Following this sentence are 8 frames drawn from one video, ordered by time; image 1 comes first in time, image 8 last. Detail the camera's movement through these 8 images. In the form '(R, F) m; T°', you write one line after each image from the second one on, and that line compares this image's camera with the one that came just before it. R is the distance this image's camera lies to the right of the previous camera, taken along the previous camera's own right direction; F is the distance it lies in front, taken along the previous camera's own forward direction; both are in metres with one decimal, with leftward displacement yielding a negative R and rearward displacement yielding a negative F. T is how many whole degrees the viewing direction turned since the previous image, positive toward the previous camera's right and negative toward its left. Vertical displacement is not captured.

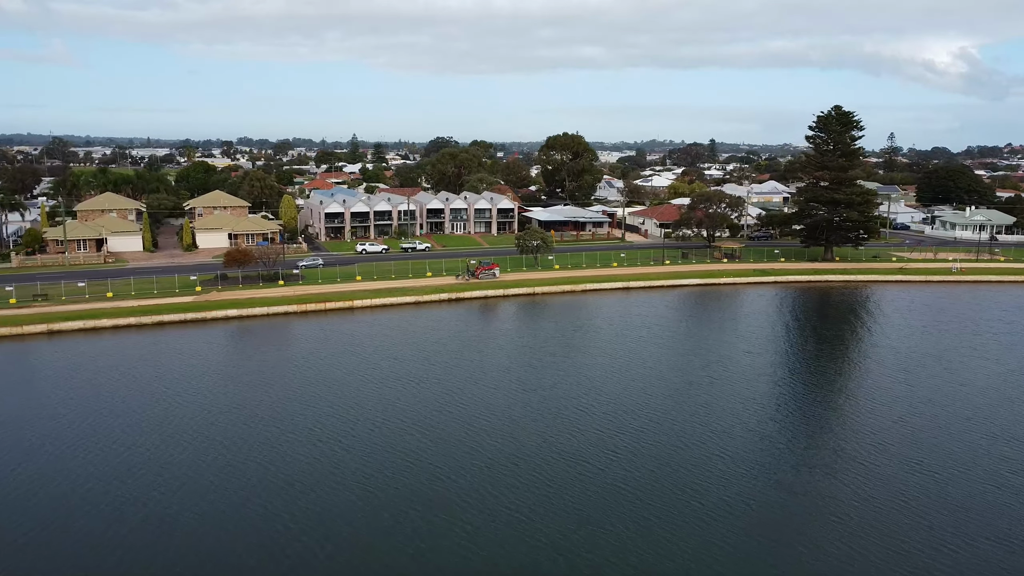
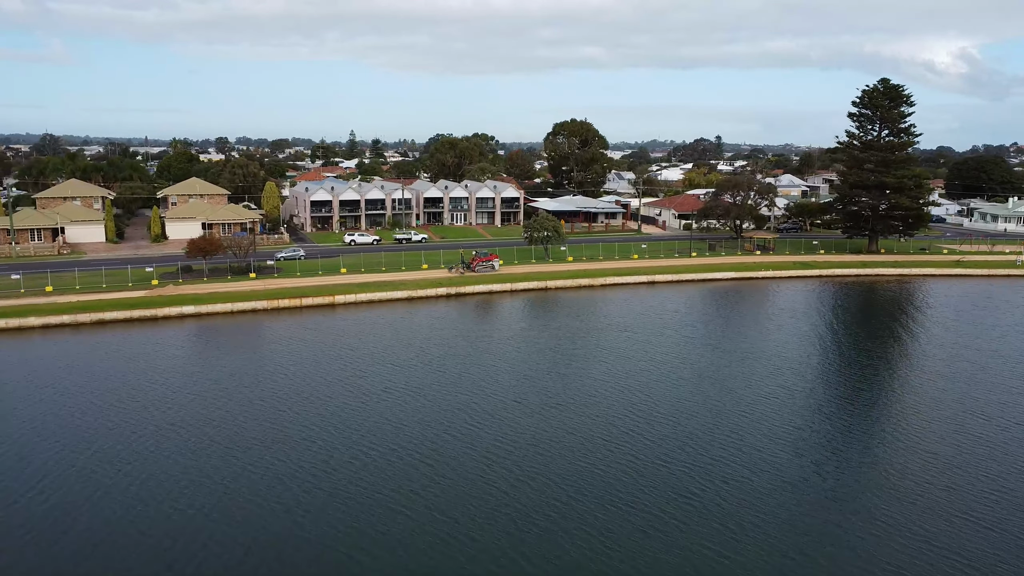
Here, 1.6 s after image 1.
(-0.7, +9.3) m; 0°
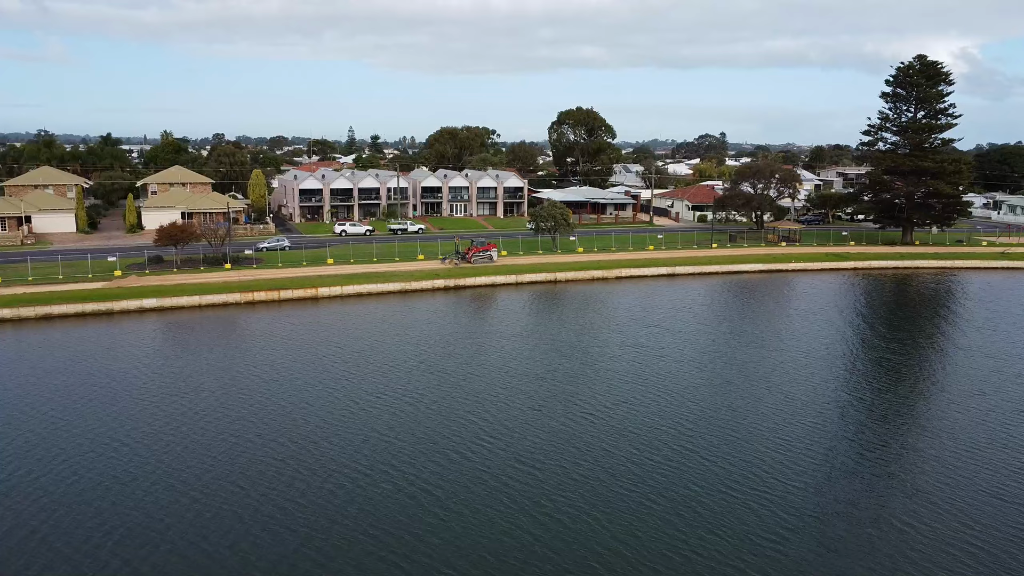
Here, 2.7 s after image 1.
(-0.4, +6.0) m; 0°
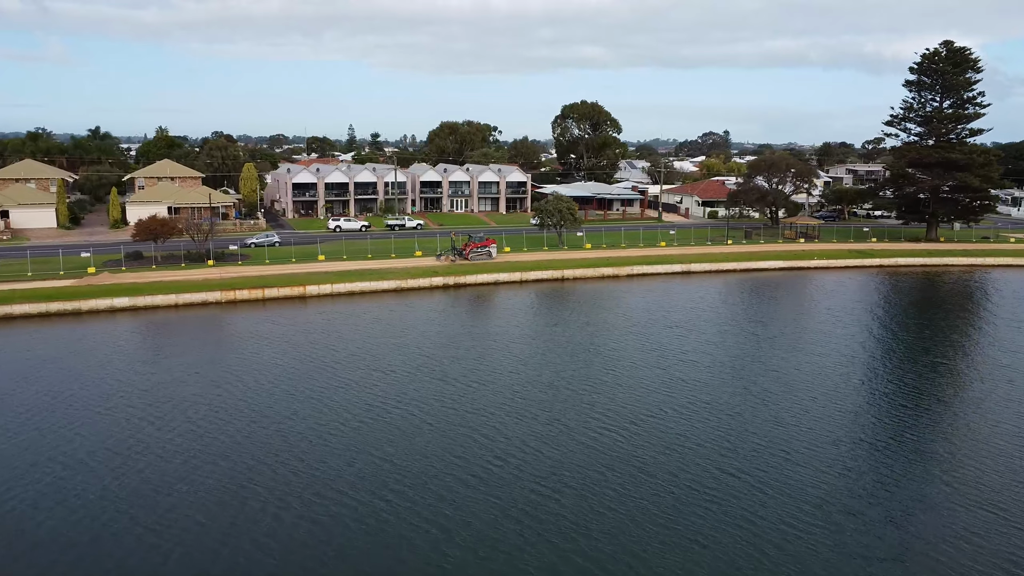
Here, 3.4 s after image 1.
(-0.3, +3.7) m; 0°
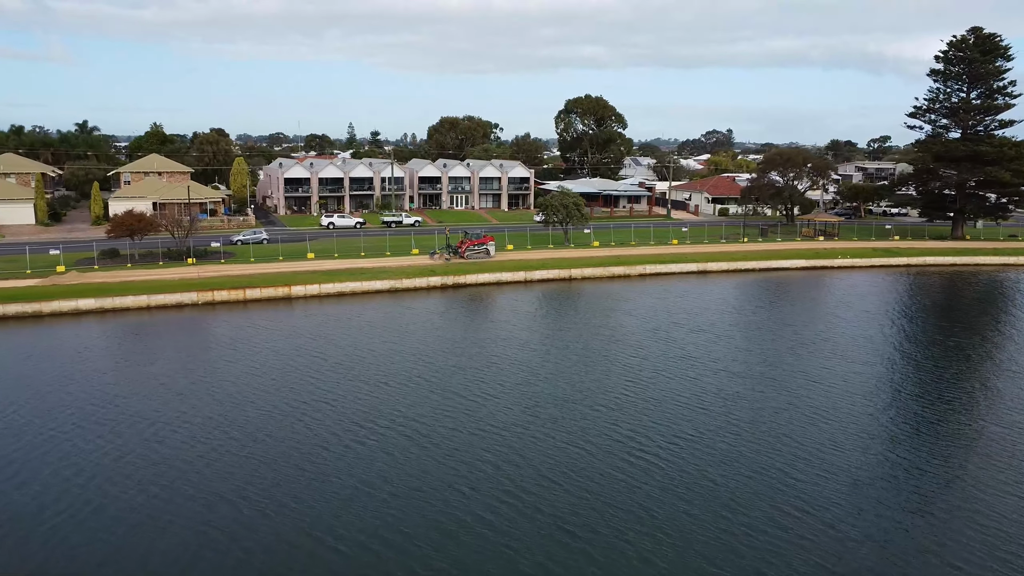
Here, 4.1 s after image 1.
(-0.2, +3.5) m; 0°
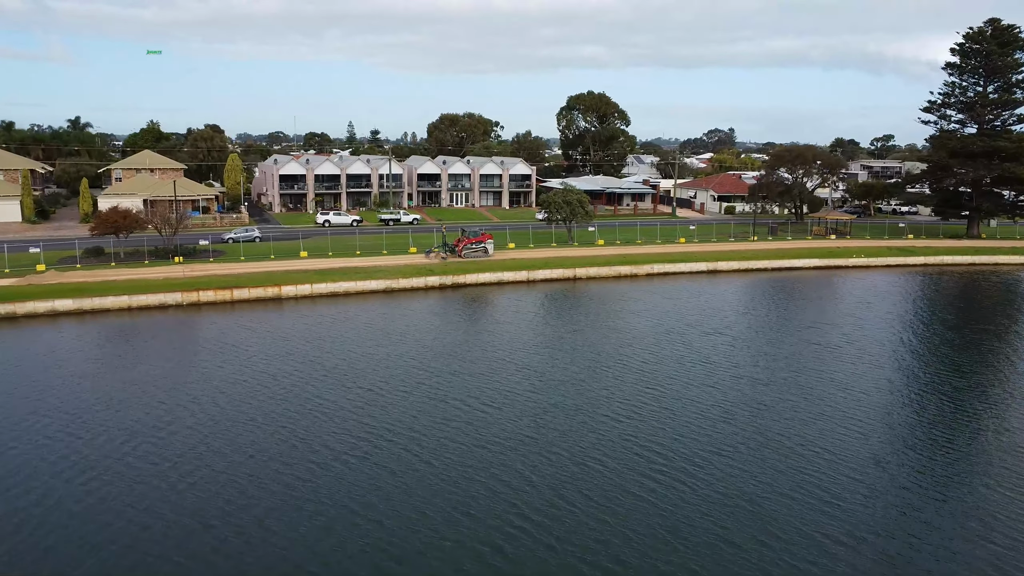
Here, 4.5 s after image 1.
(-0.1, +2.0) m; 0°
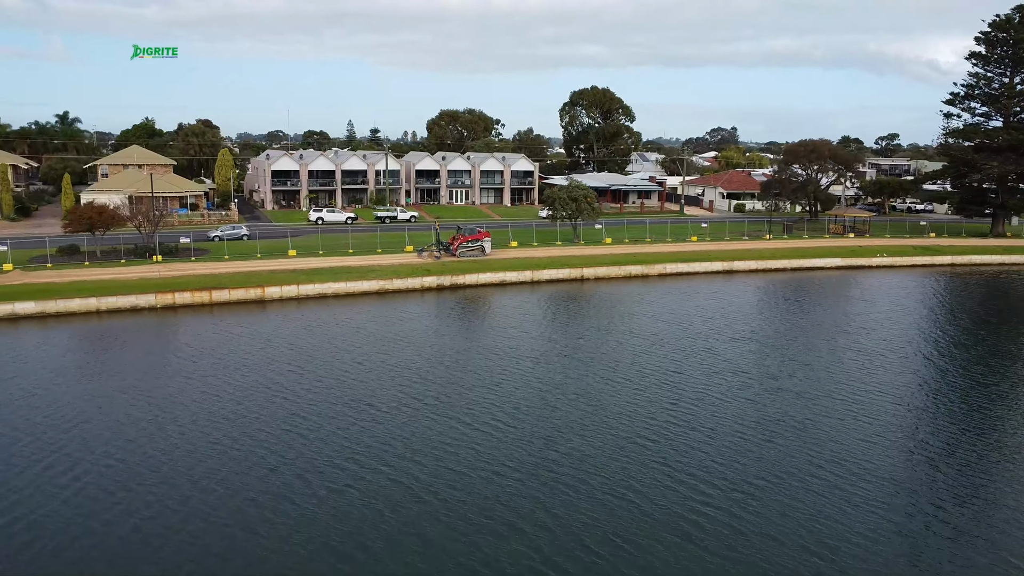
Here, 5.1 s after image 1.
(-0.2, +2.9) m; 0°
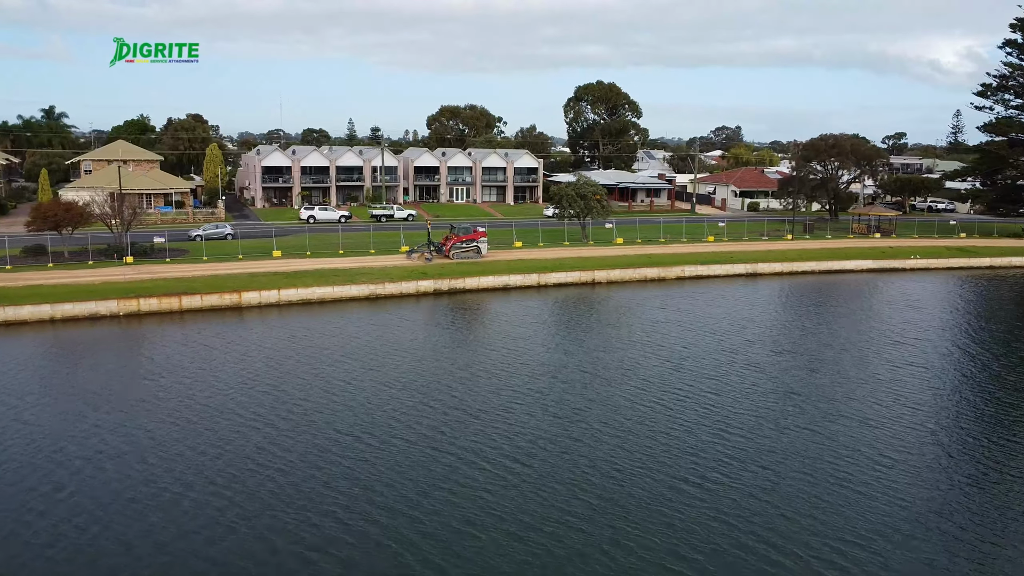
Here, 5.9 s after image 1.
(-0.2, +3.6) m; 0°
